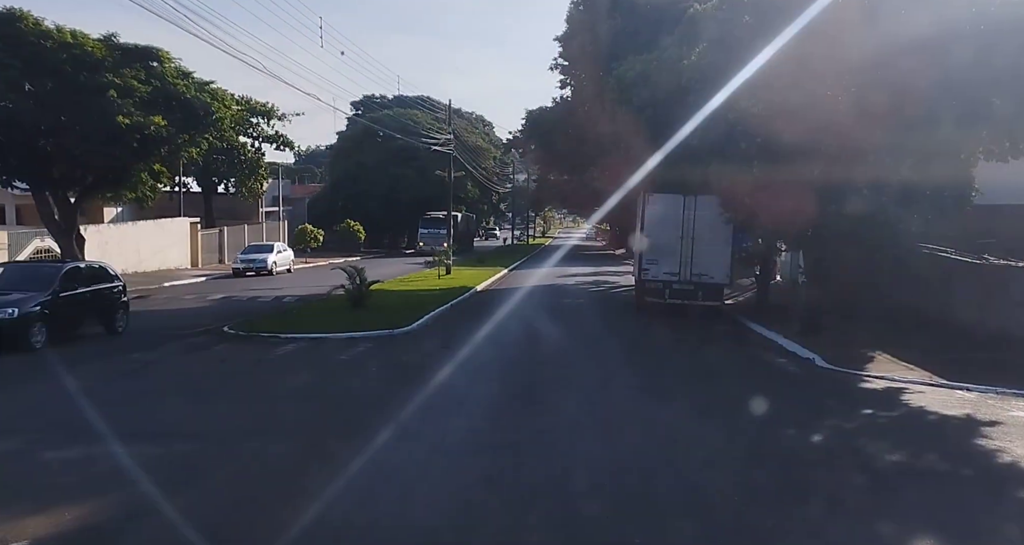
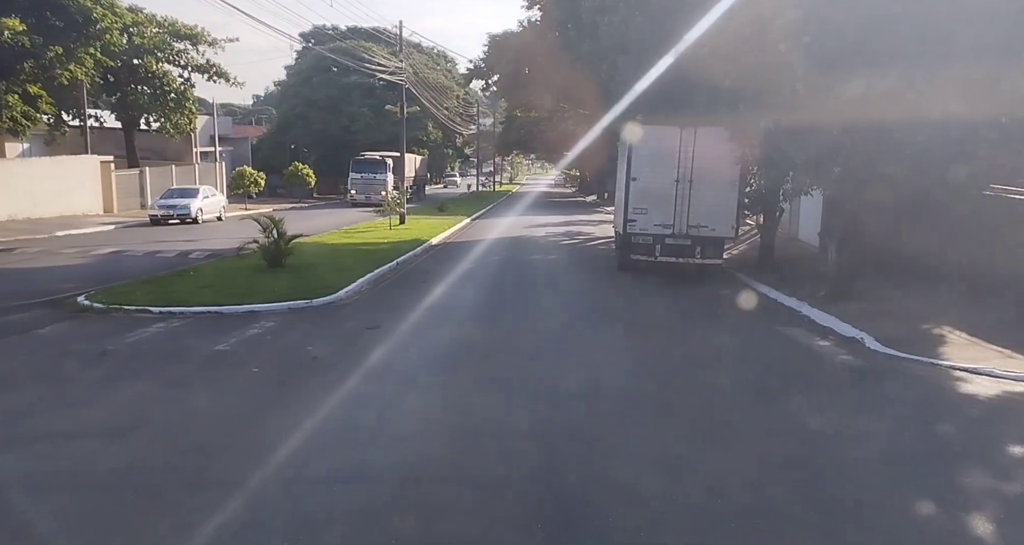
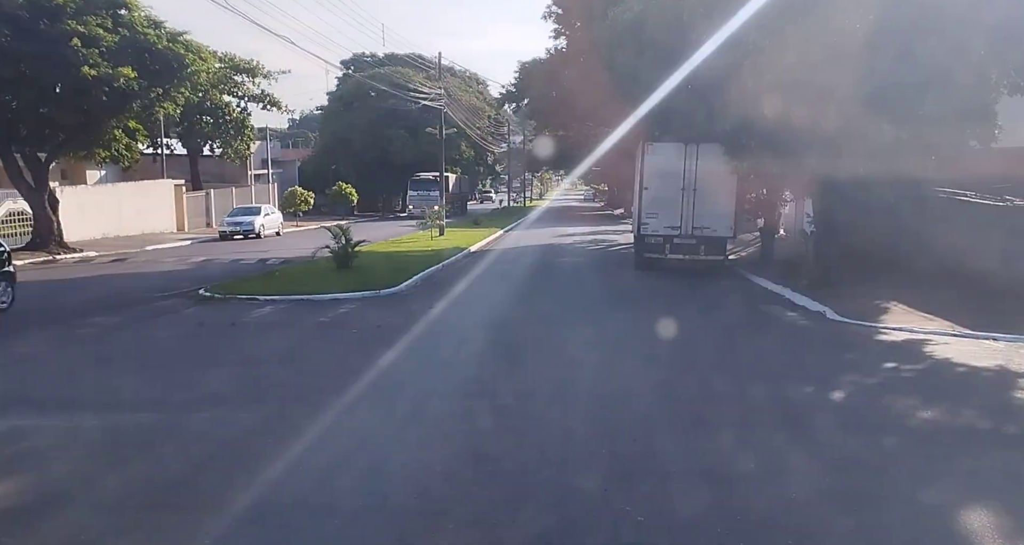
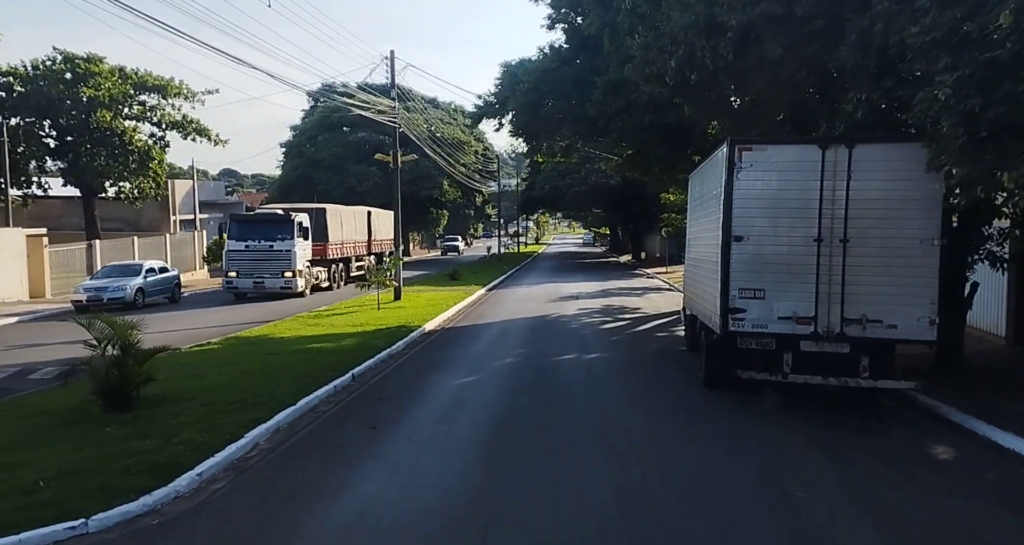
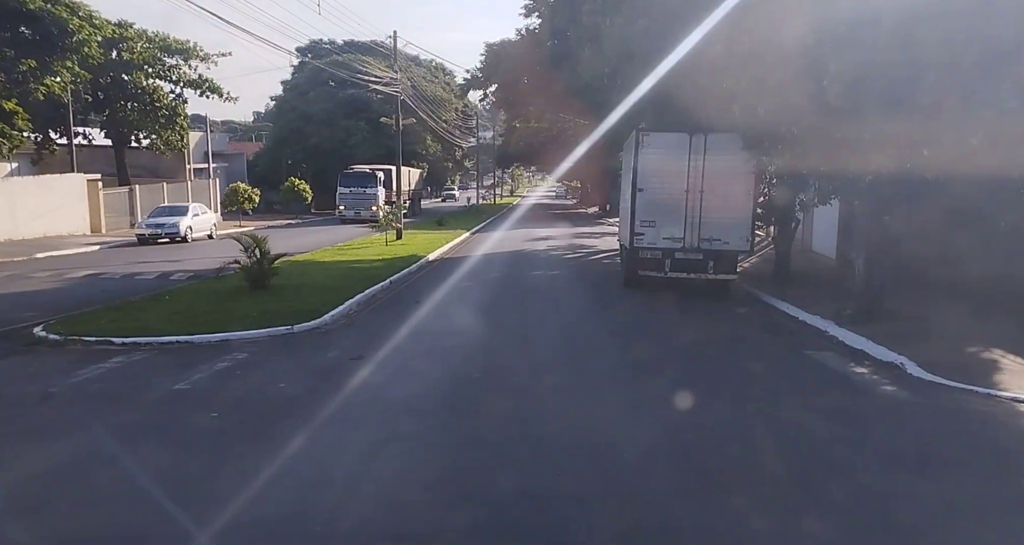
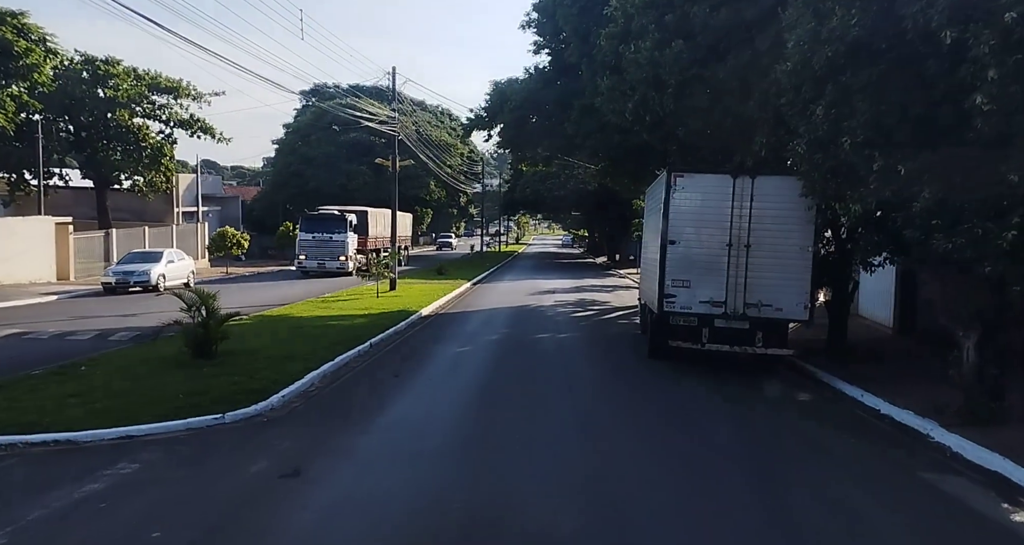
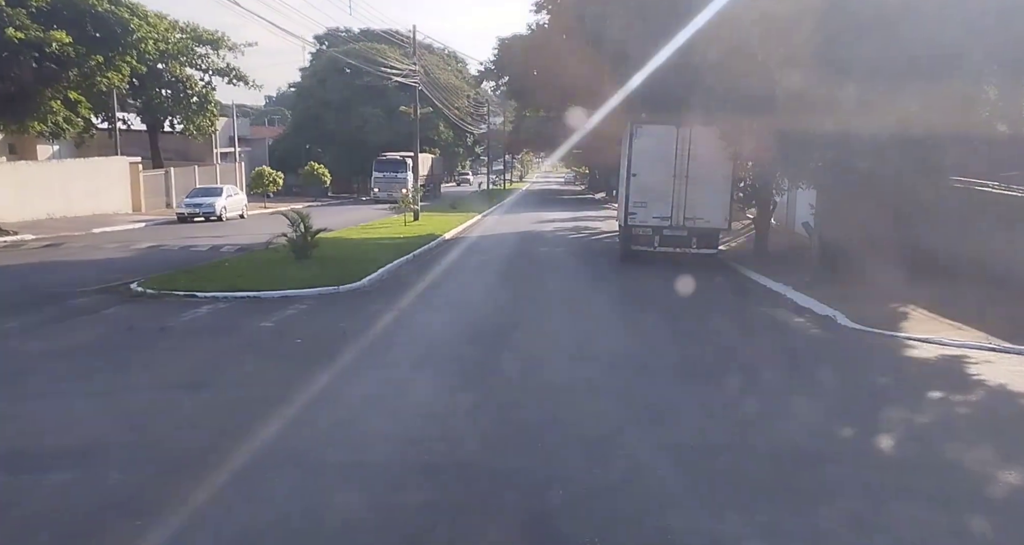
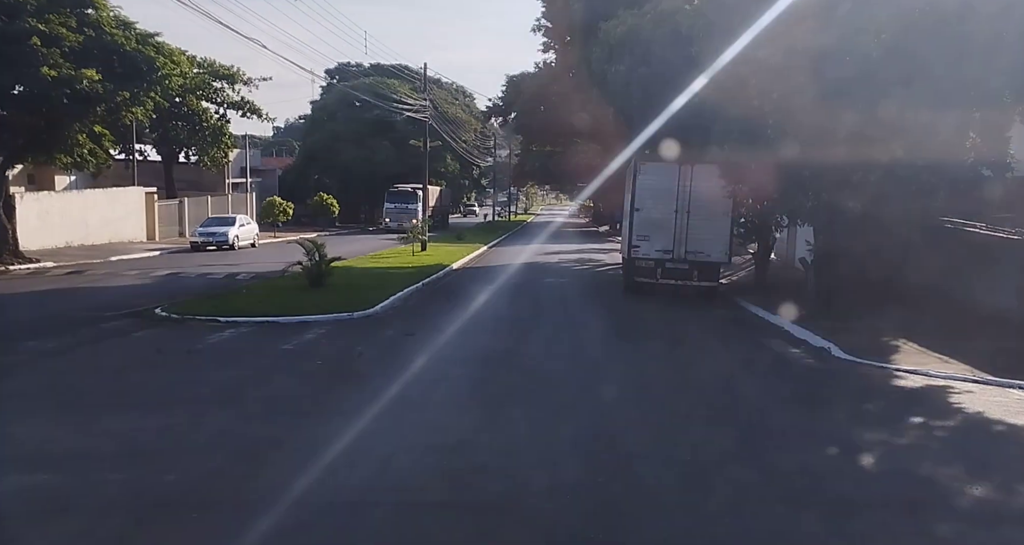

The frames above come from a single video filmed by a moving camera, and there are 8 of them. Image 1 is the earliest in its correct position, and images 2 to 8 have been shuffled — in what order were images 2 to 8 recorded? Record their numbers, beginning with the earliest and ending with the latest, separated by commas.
3, 8, 7, 2, 5, 6, 4
